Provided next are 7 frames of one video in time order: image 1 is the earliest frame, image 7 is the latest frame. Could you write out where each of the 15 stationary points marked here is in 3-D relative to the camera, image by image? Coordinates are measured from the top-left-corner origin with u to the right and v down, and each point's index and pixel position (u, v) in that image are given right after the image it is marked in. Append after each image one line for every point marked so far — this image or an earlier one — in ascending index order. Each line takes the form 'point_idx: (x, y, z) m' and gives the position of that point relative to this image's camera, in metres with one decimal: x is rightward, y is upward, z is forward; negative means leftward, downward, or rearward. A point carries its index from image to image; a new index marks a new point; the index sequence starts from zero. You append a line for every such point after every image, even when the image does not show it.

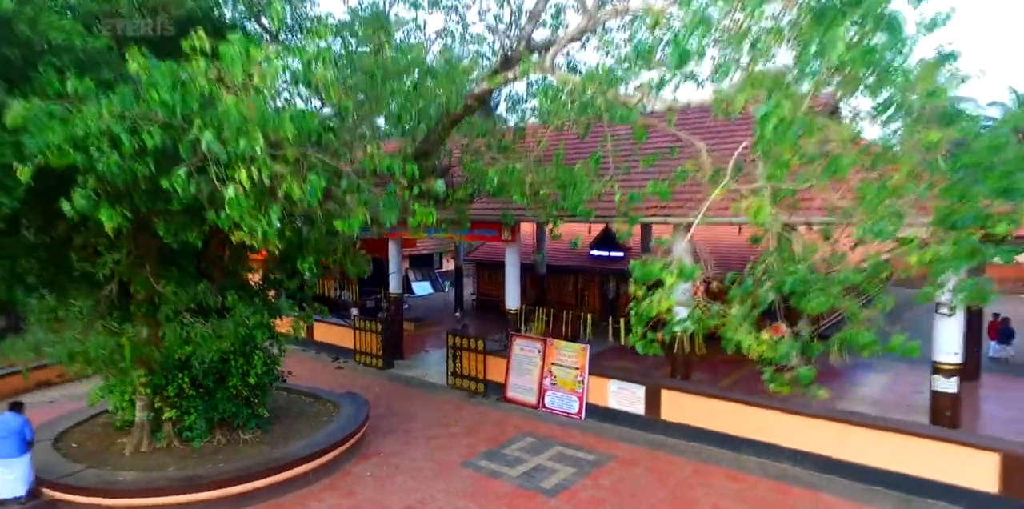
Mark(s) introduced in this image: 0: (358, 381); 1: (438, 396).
0: (-3.8, -3.1, +9.7) m
1: (-1.7, -3.2, +9.1) m
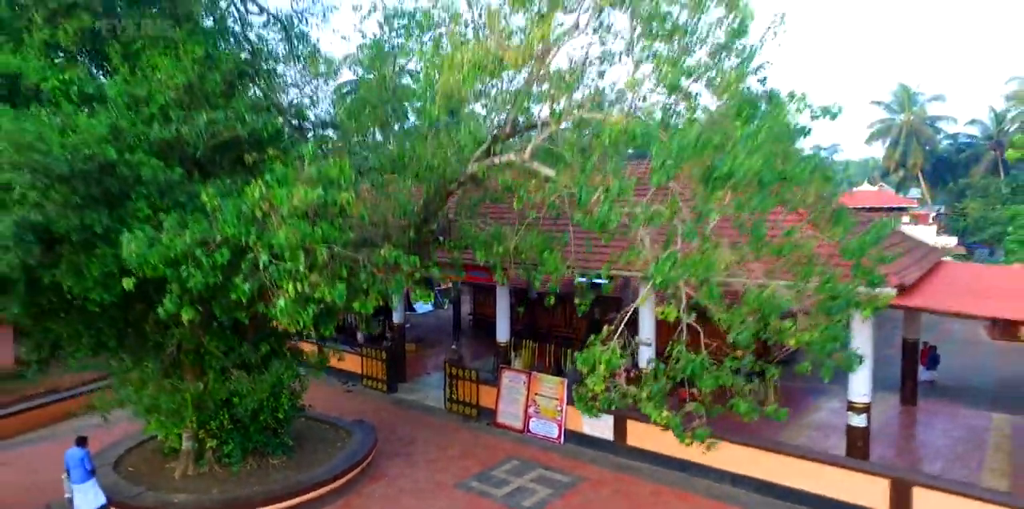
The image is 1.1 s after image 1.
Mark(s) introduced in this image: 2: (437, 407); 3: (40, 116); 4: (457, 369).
0: (-4.0, -4.1, +10.9) m
1: (-1.9, -4.2, +10.3) m
2: (-2.0, -4.1, +10.8) m
3: (-6.0, +1.8, +5.2) m
4: (-1.4, -3.0, +10.4) m
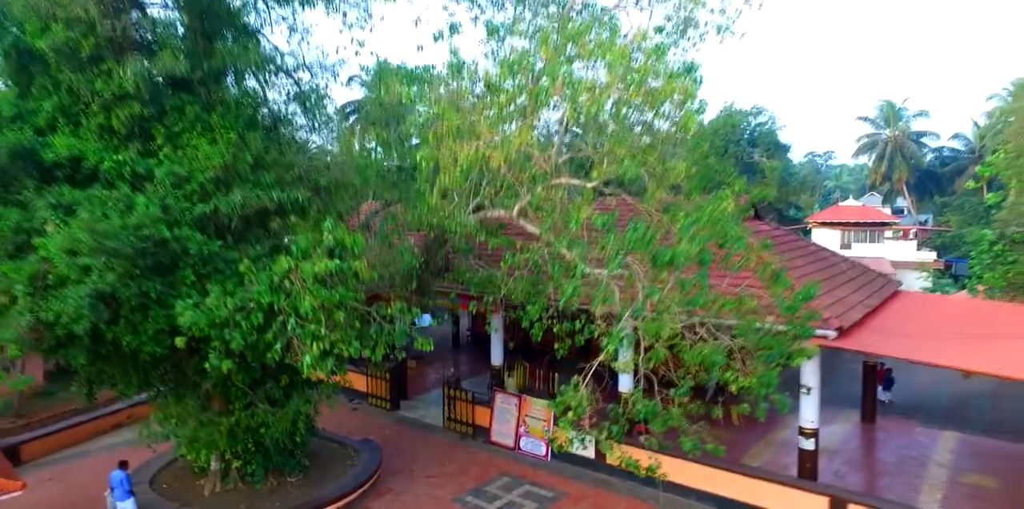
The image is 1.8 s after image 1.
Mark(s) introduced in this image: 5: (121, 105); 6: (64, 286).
0: (-4.2, -5.0, +11.9) m
1: (-2.1, -5.1, +11.3) m
2: (-2.2, -5.0, +11.8) m
3: (-6.2, +0.9, +6.1) m
4: (-1.6, -3.9, +11.4) m
5: (-6.6, +2.5, +6.8) m
6: (-6.4, -0.5, +5.7) m
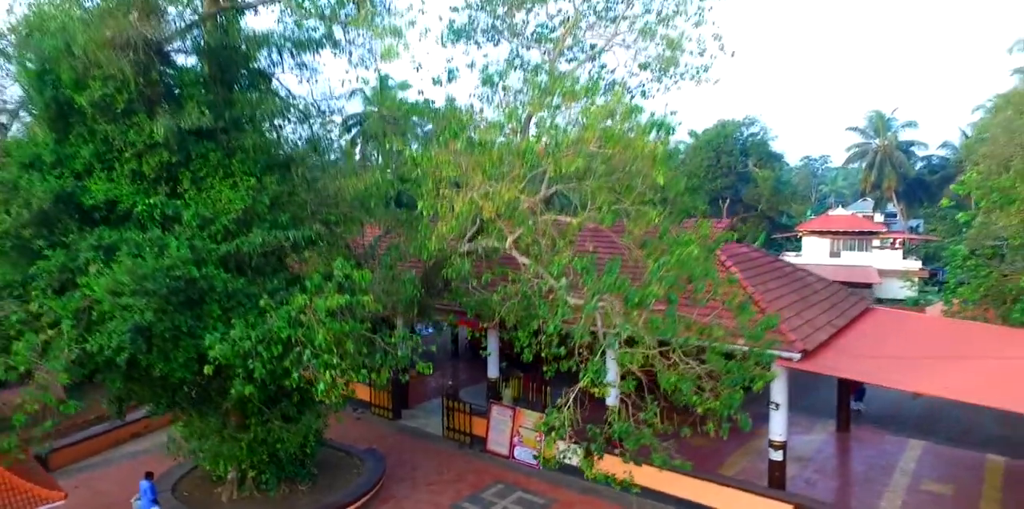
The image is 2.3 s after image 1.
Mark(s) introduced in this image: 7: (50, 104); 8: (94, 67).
0: (-4.4, -5.6, +12.6) m
1: (-2.3, -5.7, +12.0) m
2: (-2.4, -5.6, +12.5) m
3: (-6.4, +0.2, +6.9) m
4: (-1.8, -4.5, +12.2) m
5: (-6.8, +1.9, +7.5) m
6: (-6.5, -1.1, +6.5) m
7: (-8.7, +2.8, +7.5) m
8: (-7.8, +3.4, +7.5) m
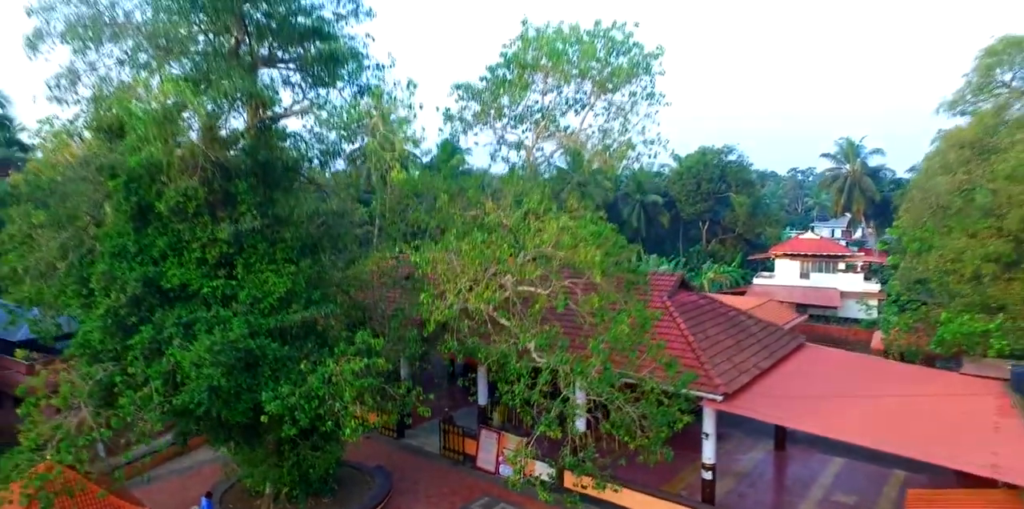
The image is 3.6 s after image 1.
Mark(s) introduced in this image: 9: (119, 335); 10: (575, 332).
0: (-4.9, -7.3, +14.9) m
1: (-2.8, -7.4, +14.2) m
2: (-2.9, -7.3, +14.8) m
3: (-6.9, -1.4, +9.1) m
4: (-2.3, -6.1, +14.4) m
5: (-7.2, +0.2, +9.7) m
6: (-7.0, -2.7, +8.7) m
7: (-9.2, +1.1, +9.7) m
8: (-8.3, +1.7, +9.7) m
9: (-9.1, -1.9, +9.3) m
10: (+1.8, -2.2, +11.2) m
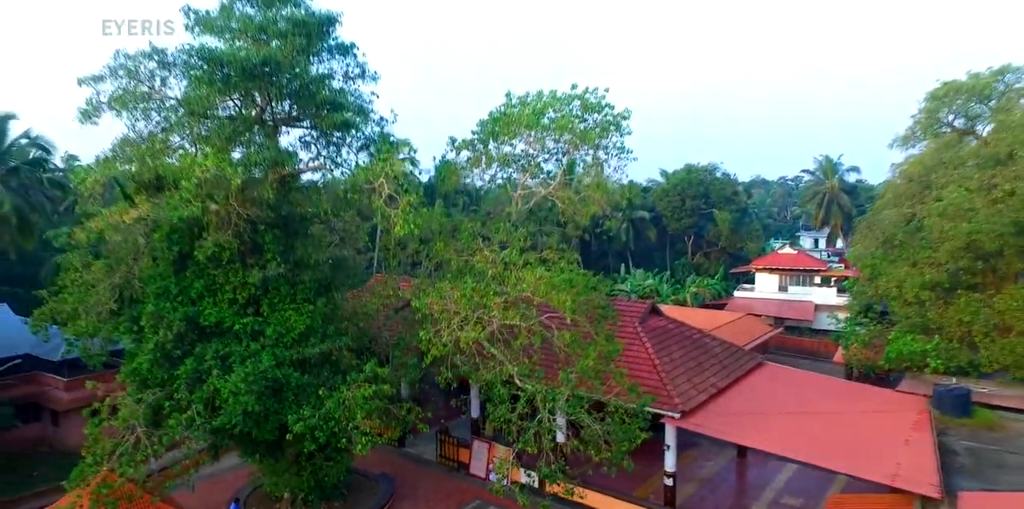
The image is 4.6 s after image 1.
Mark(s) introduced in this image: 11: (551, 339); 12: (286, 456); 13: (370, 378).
0: (-5.3, -8.5, +16.6) m
1: (-3.2, -8.6, +15.9) m
2: (-3.3, -8.4, +16.5) m
3: (-7.3, -2.6, +10.8) m
4: (-2.7, -7.3, +16.1) m
5: (-7.7, -0.9, +11.4) m
6: (-7.4, -3.9, +10.4) m
7: (-9.6, -0.1, +11.4) m
8: (-8.7, +0.5, +11.4) m
9: (-9.6, -3.0, +11.0) m
10: (+1.4, -3.3, +12.9) m
11: (+1.2, -2.4, +11.6) m
12: (-6.9, -6.1, +12.2) m
13: (-4.0, -3.5, +11.3) m
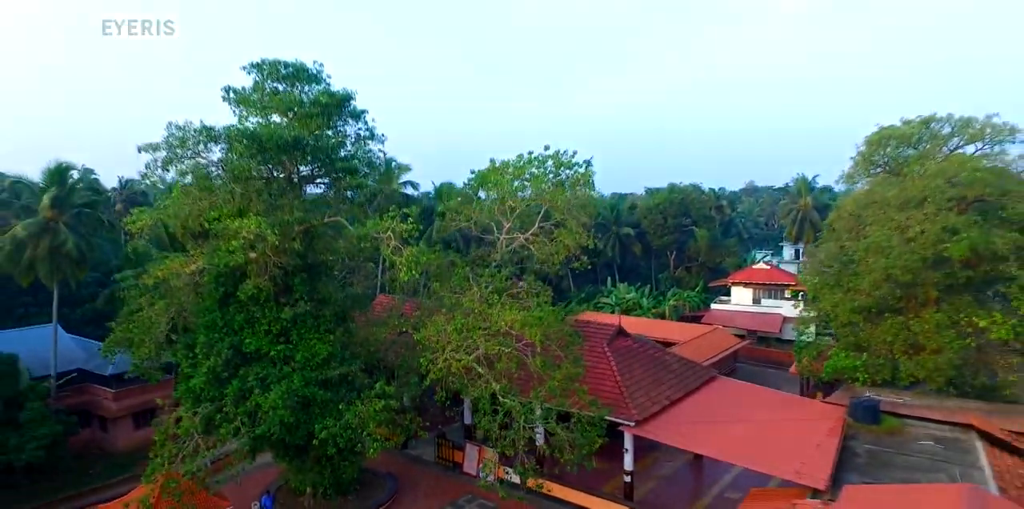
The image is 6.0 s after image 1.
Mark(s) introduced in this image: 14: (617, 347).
0: (-5.8, -9.8, +19.2) m
1: (-3.8, -9.9, +18.6) m
2: (-3.9, -9.8, +19.1) m
3: (-7.9, -4.0, +13.4) m
4: (-3.2, -8.7, +18.7) m
5: (-8.3, -2.3, +14.1) m
6: (-8.0, -5.3, +13.0) m
7: (-10.2, -1.4, +14.1) m
8: (-9.3, -0.9, +14.0) m
9: (-10.2, -4.4, +13.7) m
10: (+0.8, -4.7, +15.5) m
11: (+0.6, -3.8, +14.2) m
12: (-7.5, -7.5, +14.8) m
13: (-4.6, -4.9, +13.9) m
14: (+4.7, -4.1, +17.8) m
